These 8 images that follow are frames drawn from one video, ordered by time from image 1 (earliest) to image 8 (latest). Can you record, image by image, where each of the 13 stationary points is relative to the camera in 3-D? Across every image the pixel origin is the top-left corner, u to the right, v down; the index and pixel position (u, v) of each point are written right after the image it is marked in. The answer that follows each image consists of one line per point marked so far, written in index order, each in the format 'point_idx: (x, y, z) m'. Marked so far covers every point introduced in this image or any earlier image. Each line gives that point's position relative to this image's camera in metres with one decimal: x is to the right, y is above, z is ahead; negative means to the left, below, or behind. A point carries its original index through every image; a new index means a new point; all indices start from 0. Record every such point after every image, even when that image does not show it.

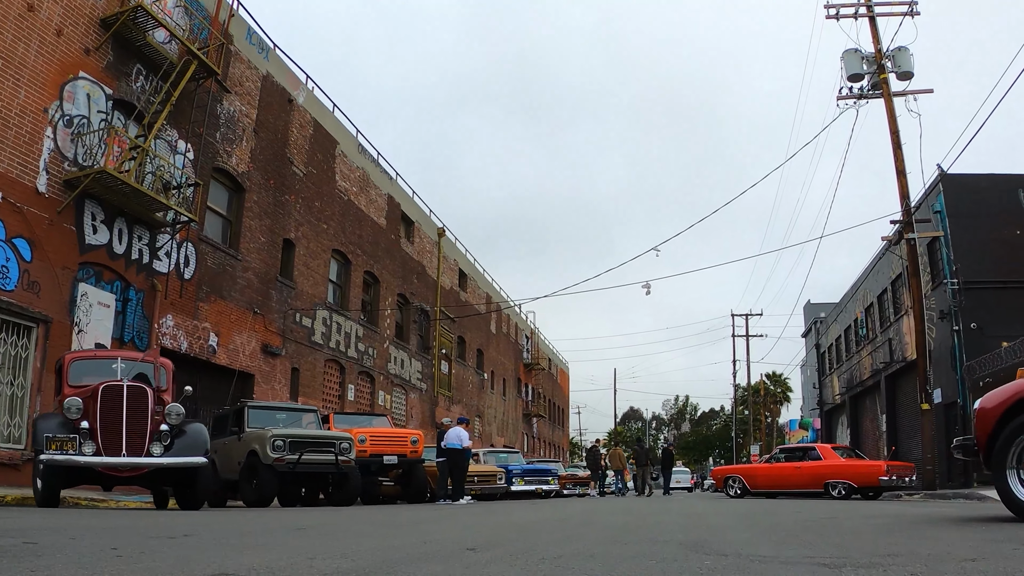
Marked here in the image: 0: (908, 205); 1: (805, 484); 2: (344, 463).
0: (+9.1, +1.9, +18.0) m
1: (+6.1, -4.0, +15.8) m
2: (-2.7, -2.8, +12.6) m
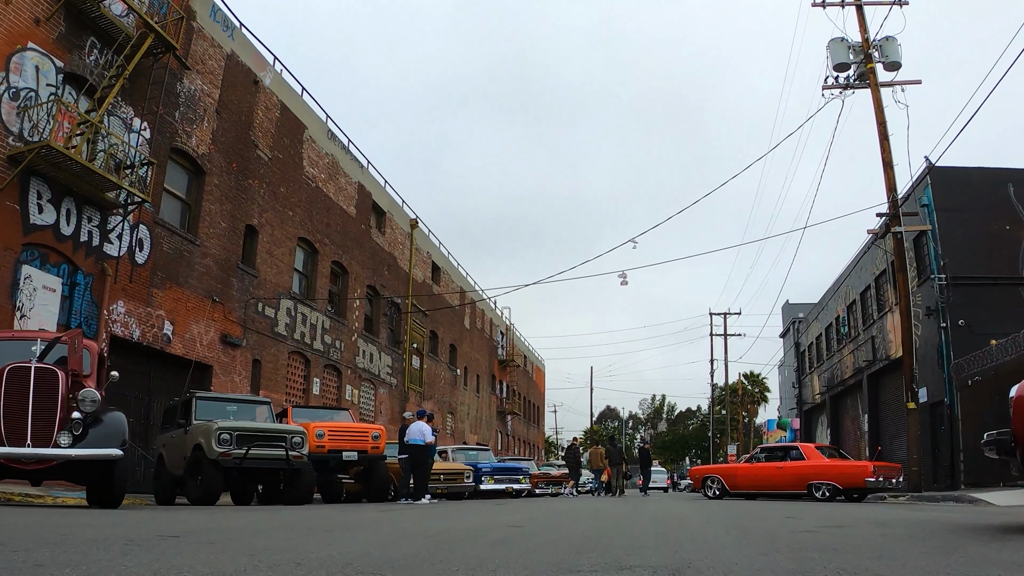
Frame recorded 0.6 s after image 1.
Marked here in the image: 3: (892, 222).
0: (+8.5, +2.0, +17.4) m
1: (+5.5, -3.8, +15.2) m
2: (-3.2, -2.6, +11.7) m
3: (+8.8, +1.7, +18.0) m
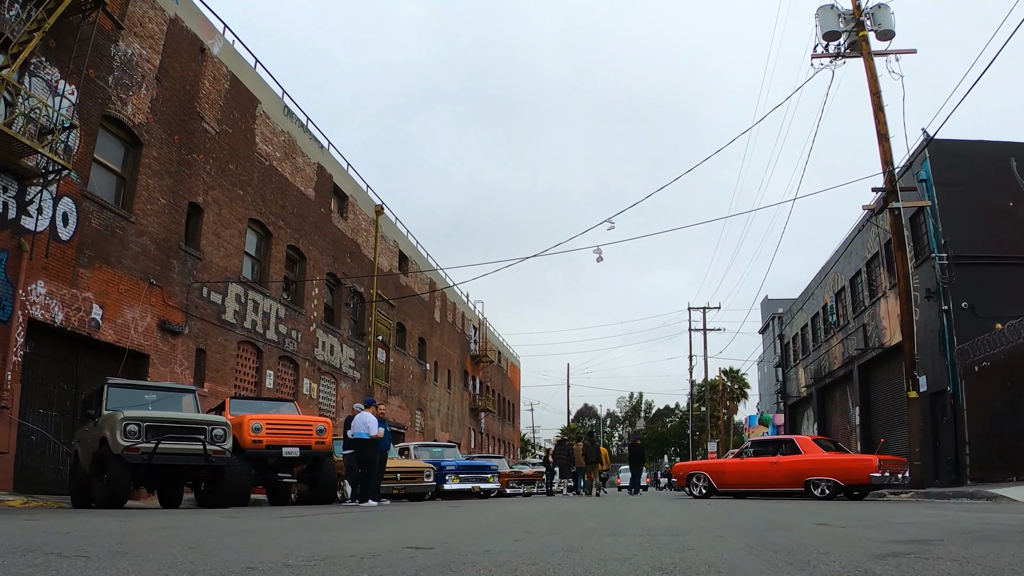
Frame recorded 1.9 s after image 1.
0: (+7.8, +2.4, +16.1) m
1: (+4.8, -3.4, +13.8) m
2: (-3.8, -2.1, +10.1) m
3: (+8.1, +2.0, +16.7) m
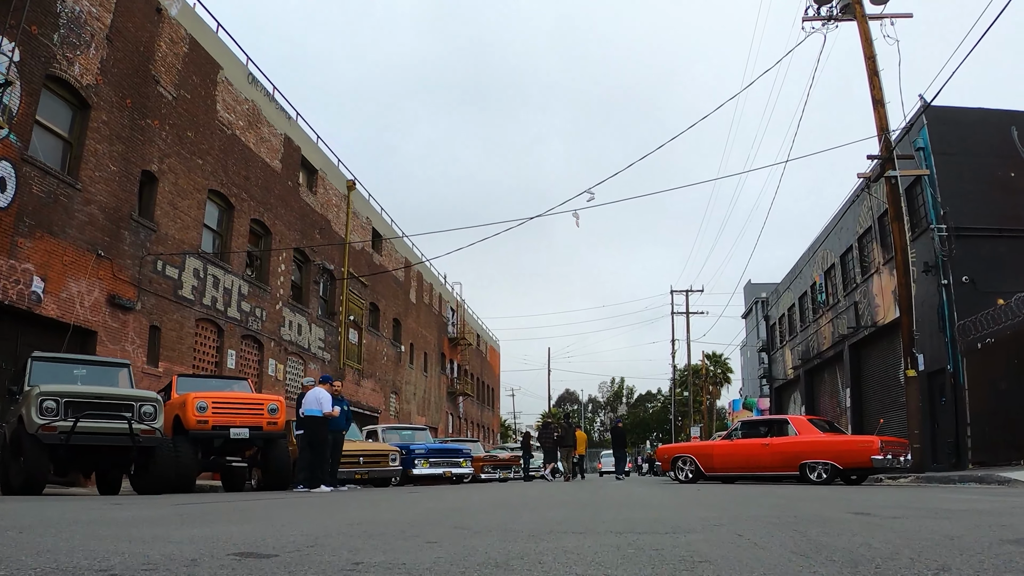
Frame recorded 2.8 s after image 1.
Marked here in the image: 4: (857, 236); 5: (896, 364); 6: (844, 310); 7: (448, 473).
0: (+7.3, +2.9, +15.2) m
1: (+4.4, -2.9, +12.9) m
2: (-4.2, -1.7, +9.0) m
3: (+7.6, +2.6, +15.8) m
4: (+8.8, +1.4, +19.9) m
5: (+9.5, -1.8, +19.2) m
6: (+8.9, -0.5, +20.9) m
7: (-1.4, -4.1, +17.3) m
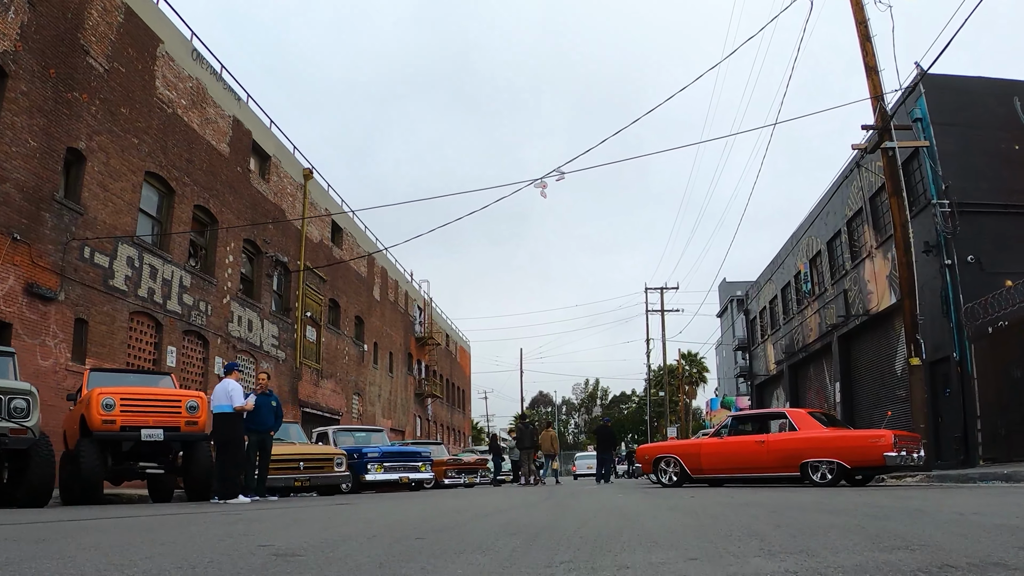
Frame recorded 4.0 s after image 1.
0: (+6.7, +3.2, +14.0) m
1: (+3.8, -2.6, +11.6) m
2: (-4.6, -1.4, +7.4) m
3: (+6.9, +2.9, +14.6) m
4: (+8.0, +1.7, +18.8) m
5: (+8.7, -1.5, +18.1) m
6: (+8.1, -0.3, +19.8) m
7: (-2.1, -3.9, +15.8) m
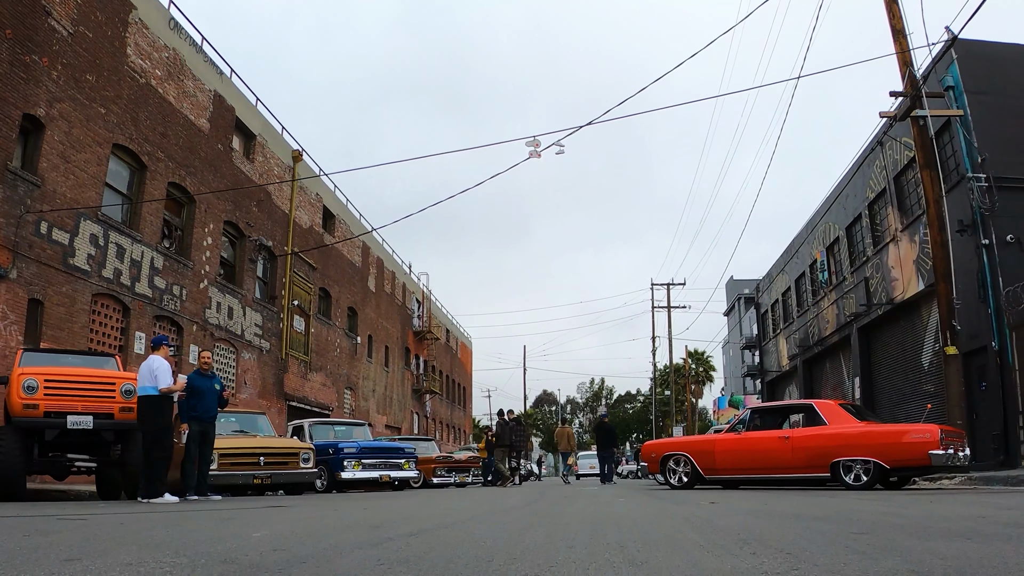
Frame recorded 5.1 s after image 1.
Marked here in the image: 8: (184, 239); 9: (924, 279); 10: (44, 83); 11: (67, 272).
0: (+6.5, +3.5, +12.6) m
1: (+3.6, -2.3, +10.2) m
2: (-4.8, -1.0, +6.1) m
3: (+6.7, +3.1, +13.2) m
4: (+7.9, +1.9, +17.4) m
5: (+8.6, -1.2, +16.7) m
6: (+8.0, 0.0, +18.4) m
7: (-2.3, -3.5, +14.5) m
8: (-8.1, +1.2, +19.4) m
9: (+9.2, +0.2, +17.5) m
10: (-9.2, +4.1, +15.5) m
11: (-8.8, +0.3, +15.4) m
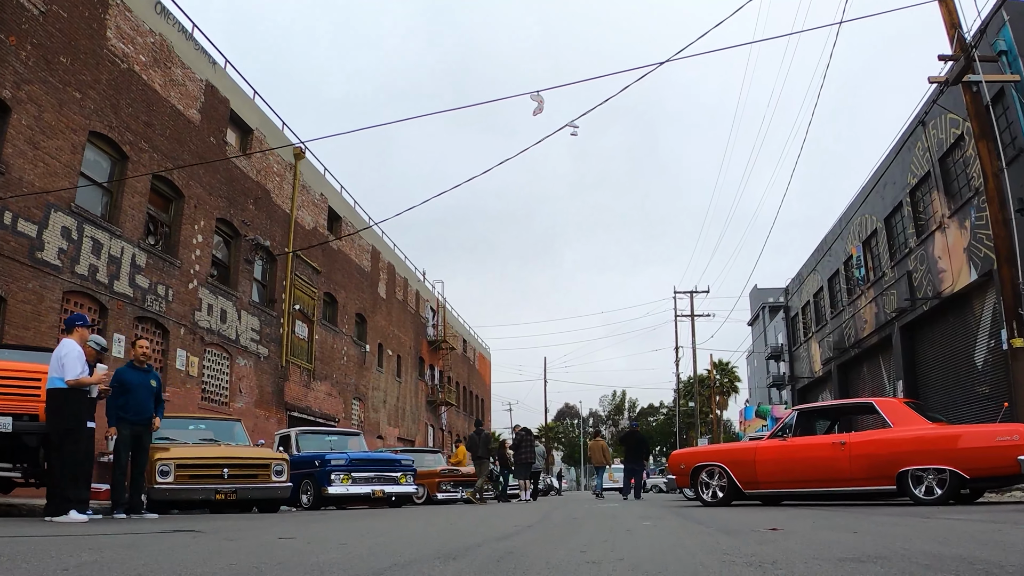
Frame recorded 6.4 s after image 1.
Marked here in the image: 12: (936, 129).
0: (+6.6, +3.7, +11.0) m
1: (+3.6, -2.1, +8.6) m
2: (-5.0, -0.8, +4.7) m
3: (+6.8, +3.4, +11.6) m
4: (+8.1, +2.1, +15.6) m
5: (+8.7, -1.0, +14.9) m
6: (+8.2, +0.1, +16.6) m
7: (-2.2, -3.4, +12.9) m
8: (-7.8, +1.2, +18.1) m
9: (+9.4, +0.4, +15.7) m
10: (-9.1, +4.1, +14.3) m
11: (-8.6, +0.3, +14.2) m
12: (+9.5, +3.5, +17.6) m
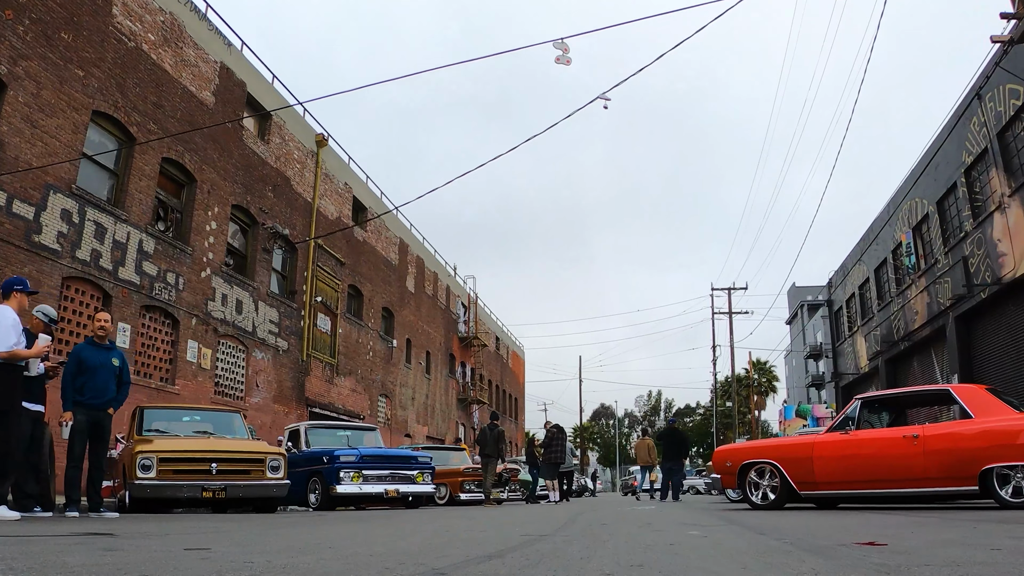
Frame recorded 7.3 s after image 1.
0: (+6.8, +4.1, +9.5) m
1: (+3.8, -1.7, +7.2) m
2: (-4.9, -0.5, +3.8) m
3: (+7.1, +3.7, +10.1) m
4: (+8.5, +2.4, +14.1) m
5: (+9.2, -0.7, +13.3) m
6: (+8.7, +0.5, +15.0) m
7: (-1.8, -3.1, +11.9) m
8: (-7.2, +1.5, +17.3) m
9: (+9.9, +0.7, +14.1) m
10: (-8.7, +4.4, +13.6) m
11: (-8.2, +0.6, +13.4) m
12: (+10.1, +3.9, +16.0) m
